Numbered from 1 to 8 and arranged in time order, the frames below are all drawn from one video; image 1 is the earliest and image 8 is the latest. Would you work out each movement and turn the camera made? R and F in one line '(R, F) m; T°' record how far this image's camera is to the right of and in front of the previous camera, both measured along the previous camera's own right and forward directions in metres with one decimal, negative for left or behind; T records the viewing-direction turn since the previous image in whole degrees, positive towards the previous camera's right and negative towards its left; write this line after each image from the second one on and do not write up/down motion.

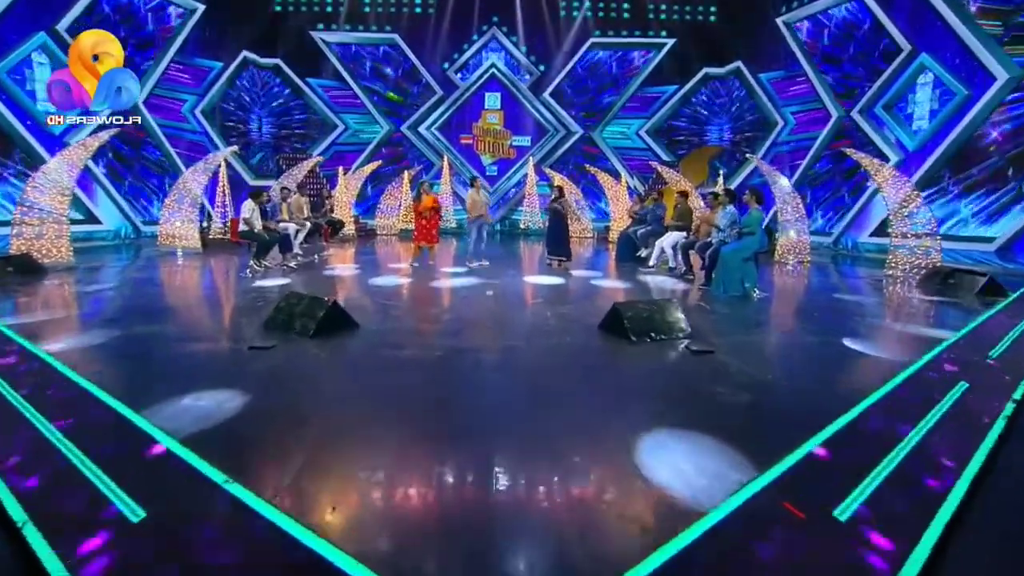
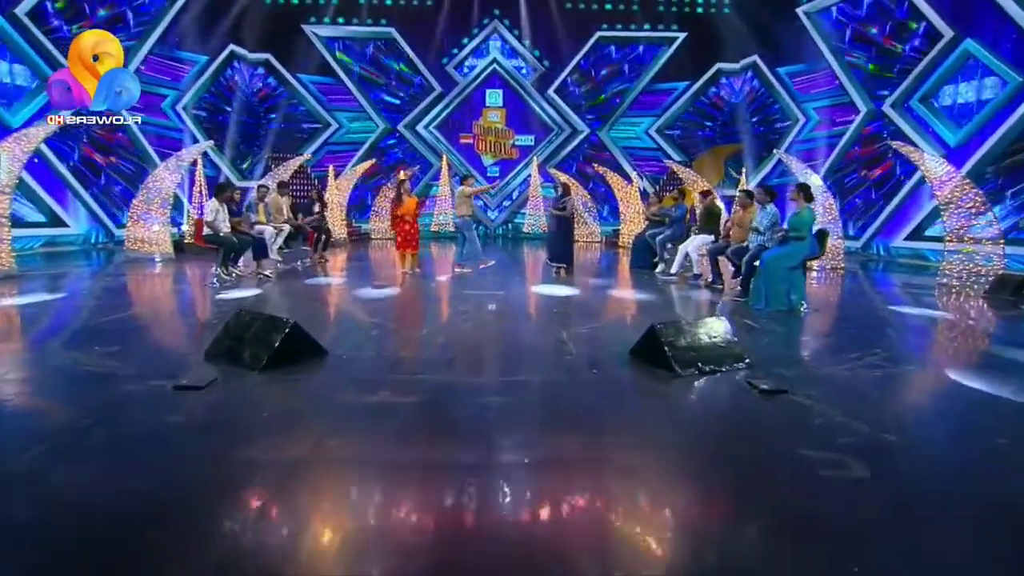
(0.0, +0.9) m; 0°
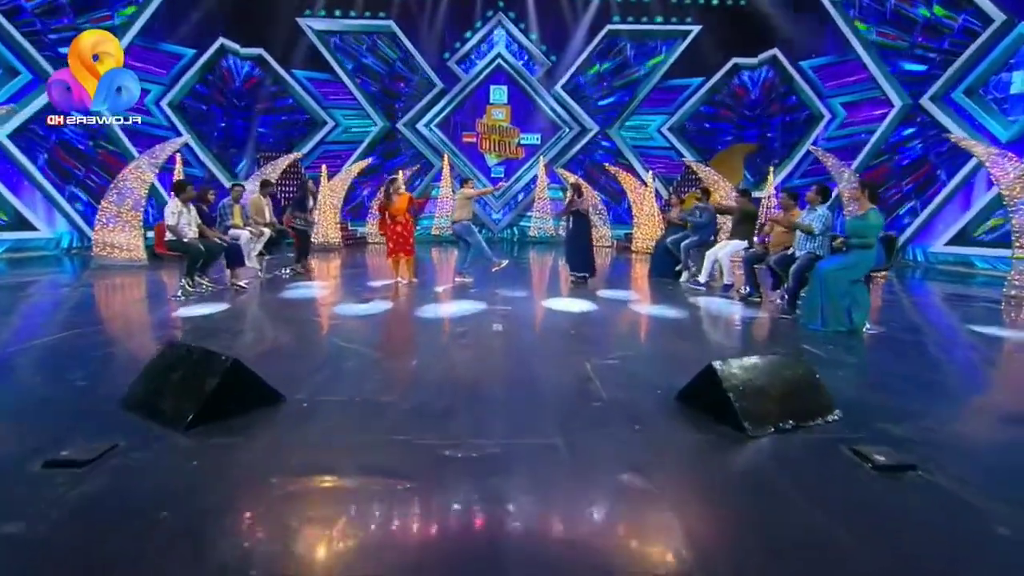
(0.0, +0.8) m; 0°
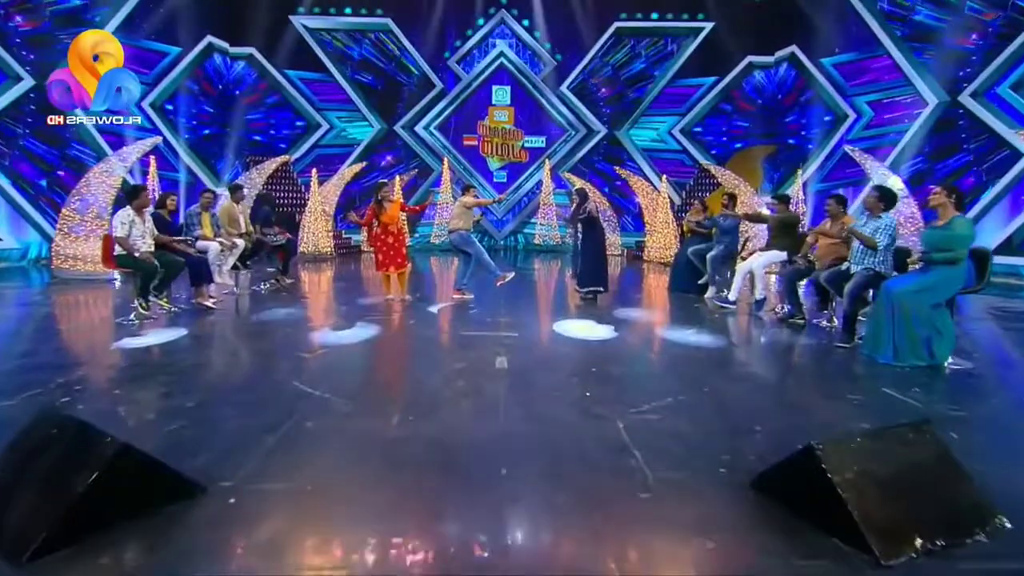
(0.0, +0.8) m; 0°
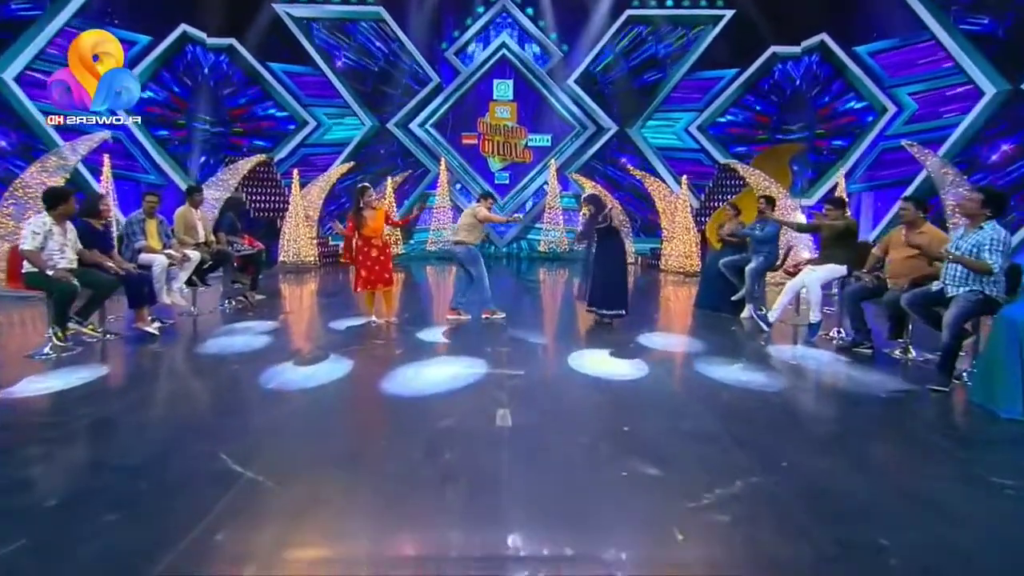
(0.0, +0.9) m; 0°
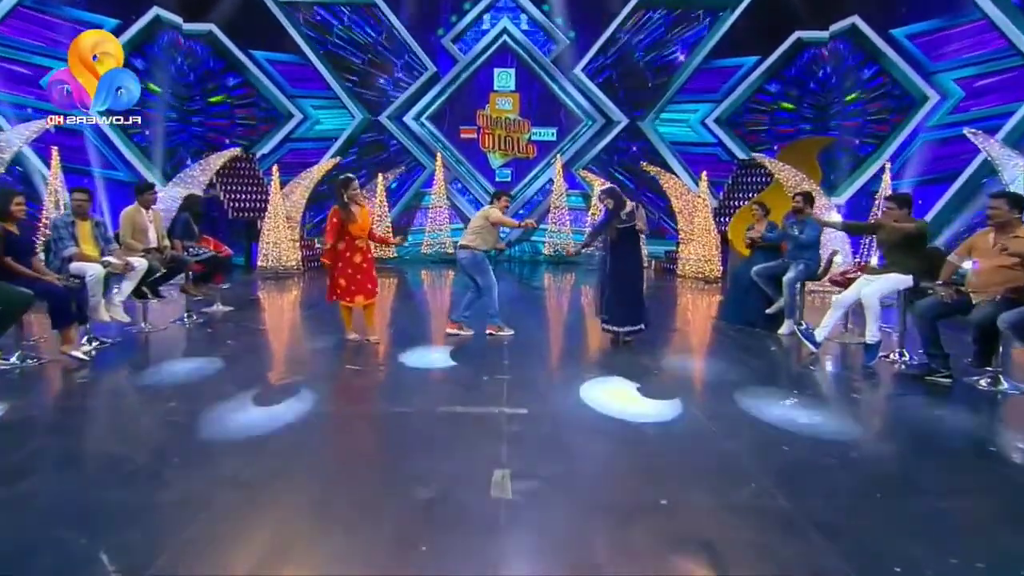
(0.0, +0.8) m; 0°
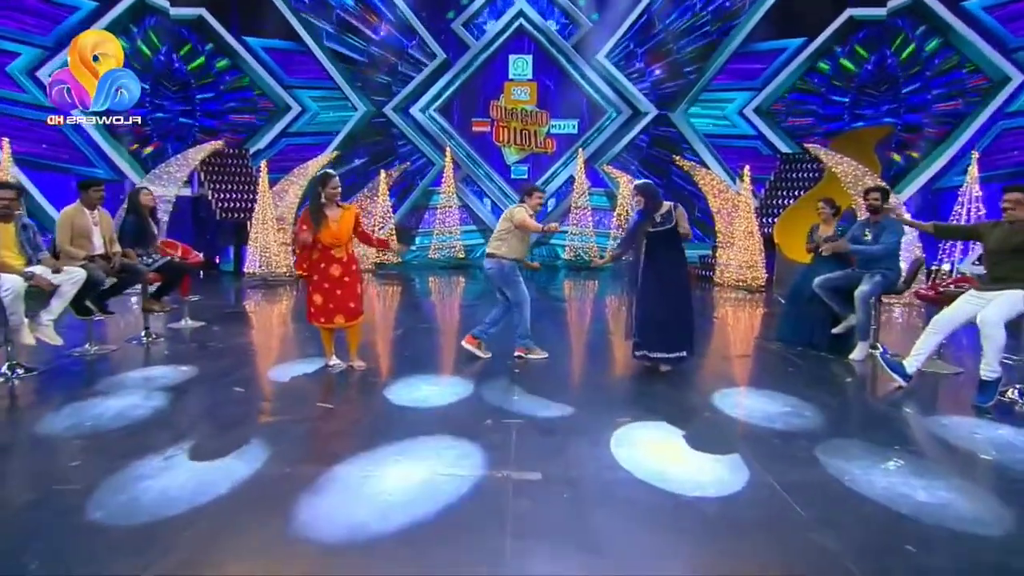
(0.0, +0.8) m; -2°
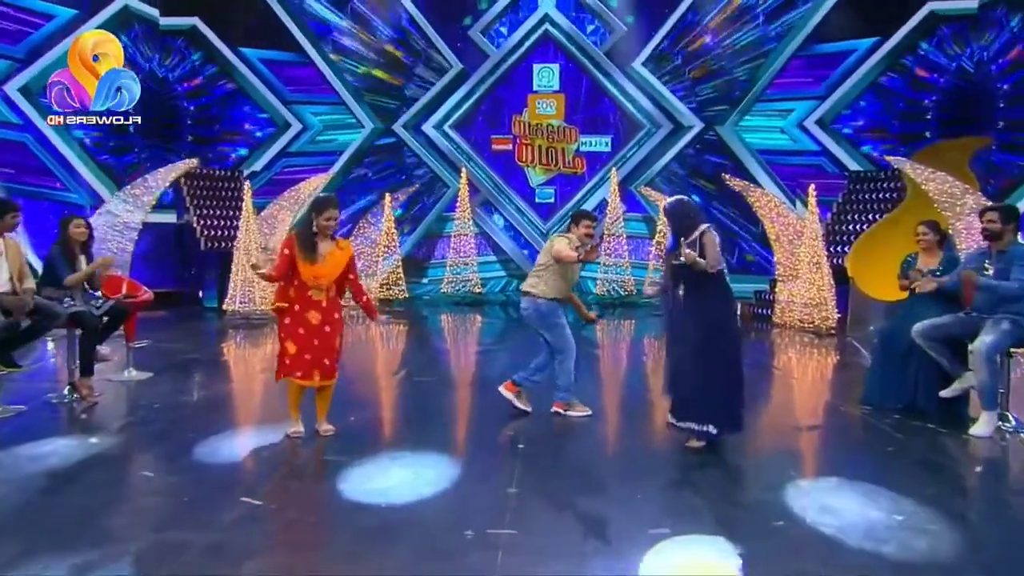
(+0.2, +1.0) m; -3°
